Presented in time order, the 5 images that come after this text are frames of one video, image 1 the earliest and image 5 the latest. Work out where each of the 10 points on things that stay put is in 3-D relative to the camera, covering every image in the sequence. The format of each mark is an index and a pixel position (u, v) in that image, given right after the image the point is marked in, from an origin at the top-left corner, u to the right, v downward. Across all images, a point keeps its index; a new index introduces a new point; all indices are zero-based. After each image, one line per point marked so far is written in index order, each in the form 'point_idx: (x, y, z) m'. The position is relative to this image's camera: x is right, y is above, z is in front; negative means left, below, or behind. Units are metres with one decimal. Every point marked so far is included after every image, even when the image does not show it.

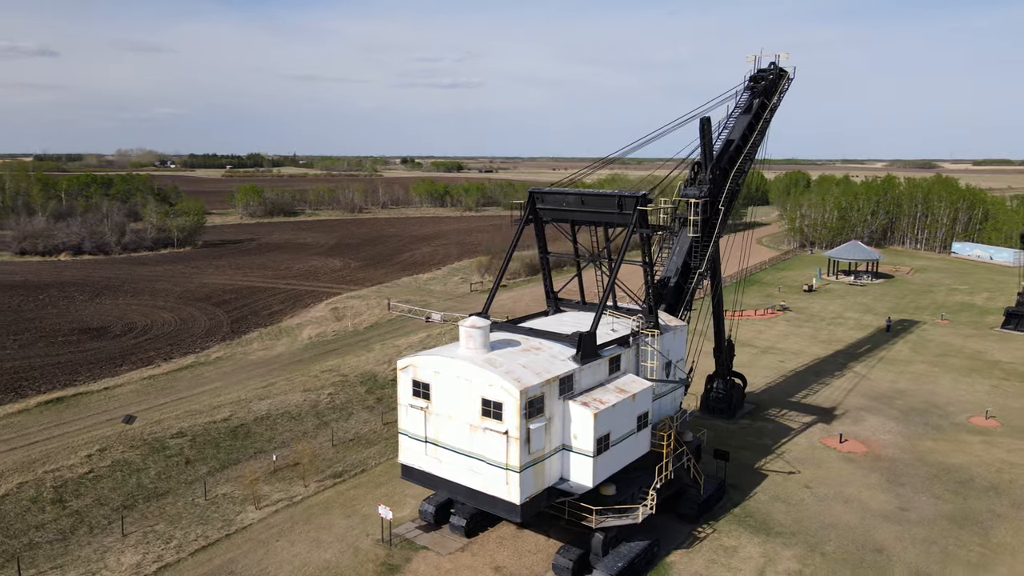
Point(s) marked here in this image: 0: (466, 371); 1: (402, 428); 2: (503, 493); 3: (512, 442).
0: (-1.0, -1.8, +16.0) m
1: (-2.6, -3.3, +17.4) m
2: (-0.2, -4.3, +15.7) m
3: (0.0, -3.2, +15.3) m
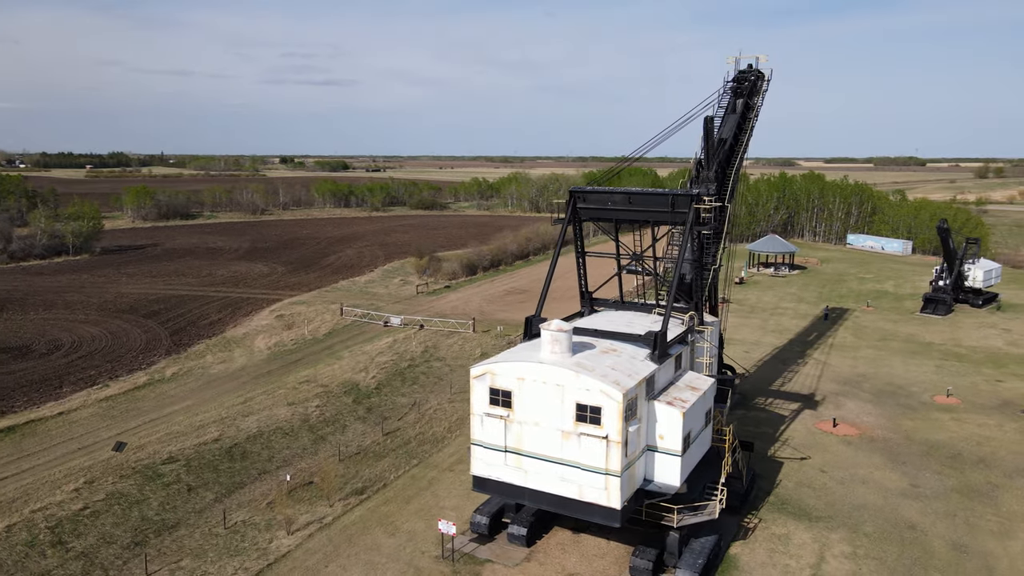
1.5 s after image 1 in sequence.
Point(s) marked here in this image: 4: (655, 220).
0: (+1.0, -1.8, +15.5) m
1: (-0.8, -3.4, +16.7) m
2: (+1.8, -4.4, +15.3) m
3: (+2.1, -3.2, +15.0) m
4: (+3.7, +1.8, +19.4) m
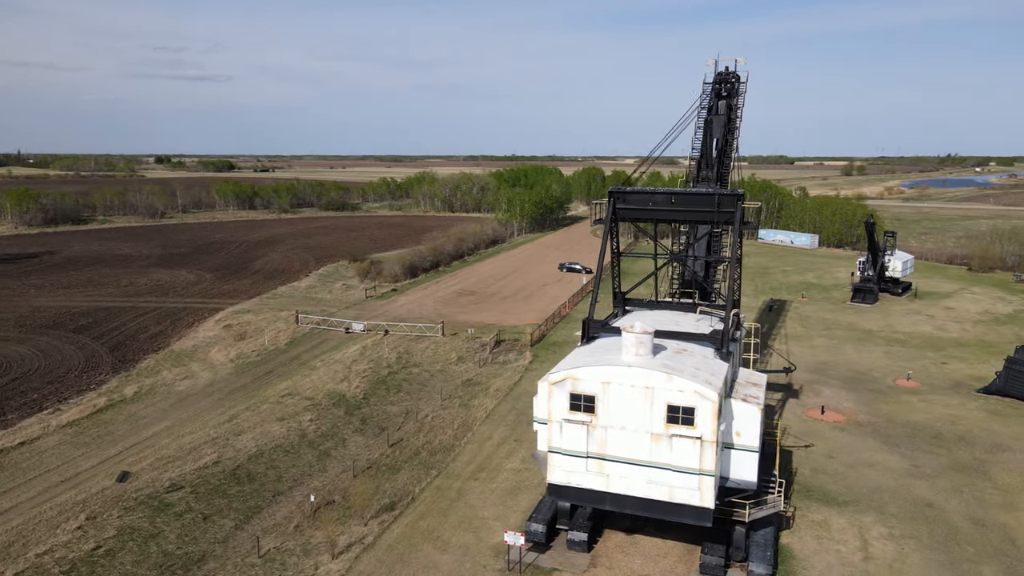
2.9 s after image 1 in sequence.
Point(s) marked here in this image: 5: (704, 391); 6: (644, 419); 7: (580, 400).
0: (+2.8, -1.9, +15.4) m
1: (+0.9, -3.5, +16.4) m
2: (+3.8, -4.4, +15.4) m
3: (+4.0, -3.2, +15.1) m
4: (+4.9, +1.9, +19.6) m
5: (+3.9, -2.1, +15.0) m
6: (+2.8, -2.8, +15.5) m
7: (+1.5, -2.4, +16.0) m
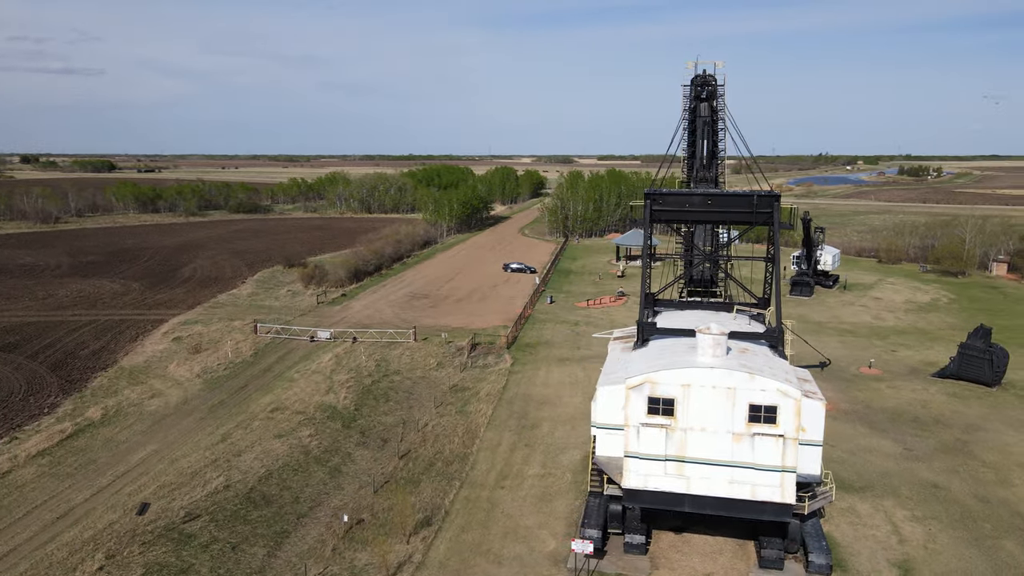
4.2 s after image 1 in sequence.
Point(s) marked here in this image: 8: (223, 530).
0: (+4.5, -1.9, +15.6) m
1: (+2.6, -3.6, +16.3) m
2: (+5.6, -4.4, +15.6) m
3: (+5.8, -3.2, +15.4) m
4: (+6.0, +1.9, +20.0) m
5: (+5.7, -2.1, +15.3) m
6: (+4.5, -2.8, +15.7) m
7: (+3.2, -2.5, +16.0) m
8: (-7.7, -6.4, +19.6) m
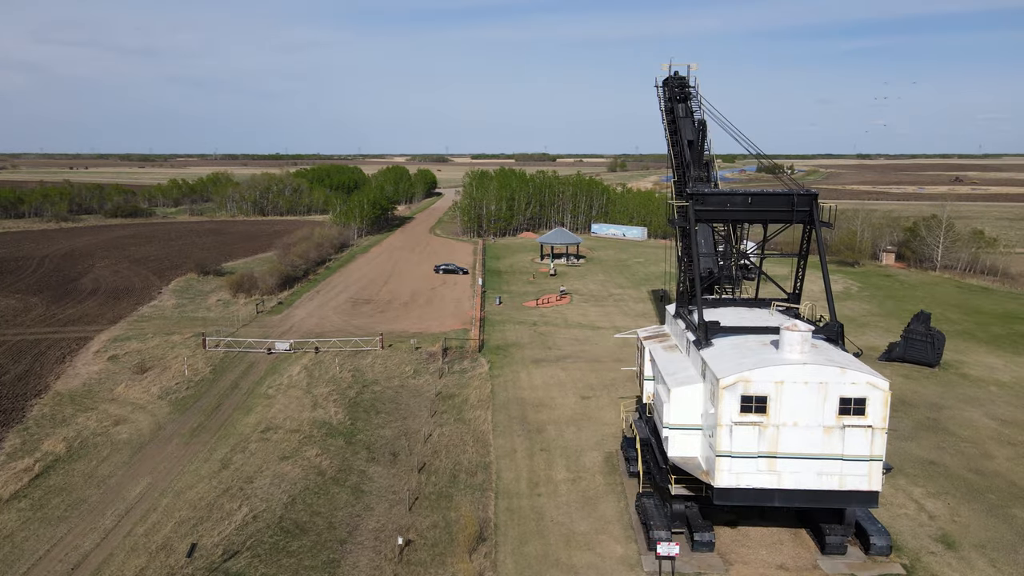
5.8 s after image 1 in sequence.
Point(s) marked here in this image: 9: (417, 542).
0: (+6.7, -1.9, +16.0) m
1: (+4.7, -3.6, +16.4) m
2: (+7.7, -4.3, +16.3) m
3: (+7.9, -3.1, +16.1) m
4: (+7.2, +1.9, +20.6) m
5: (+7.8, -2.0, +15.9) m
6: (+6.6, -2.8, +16.1) m
7: (+5.2, -2.5, +16.2) m
8: (-5.9, -6.7, +17.9) m
9: (-2.6, -6.7, +19.7) m
